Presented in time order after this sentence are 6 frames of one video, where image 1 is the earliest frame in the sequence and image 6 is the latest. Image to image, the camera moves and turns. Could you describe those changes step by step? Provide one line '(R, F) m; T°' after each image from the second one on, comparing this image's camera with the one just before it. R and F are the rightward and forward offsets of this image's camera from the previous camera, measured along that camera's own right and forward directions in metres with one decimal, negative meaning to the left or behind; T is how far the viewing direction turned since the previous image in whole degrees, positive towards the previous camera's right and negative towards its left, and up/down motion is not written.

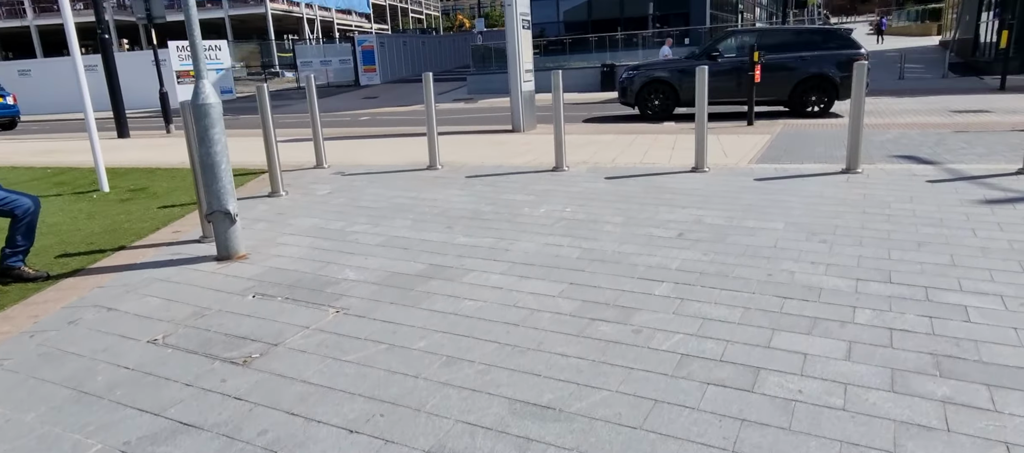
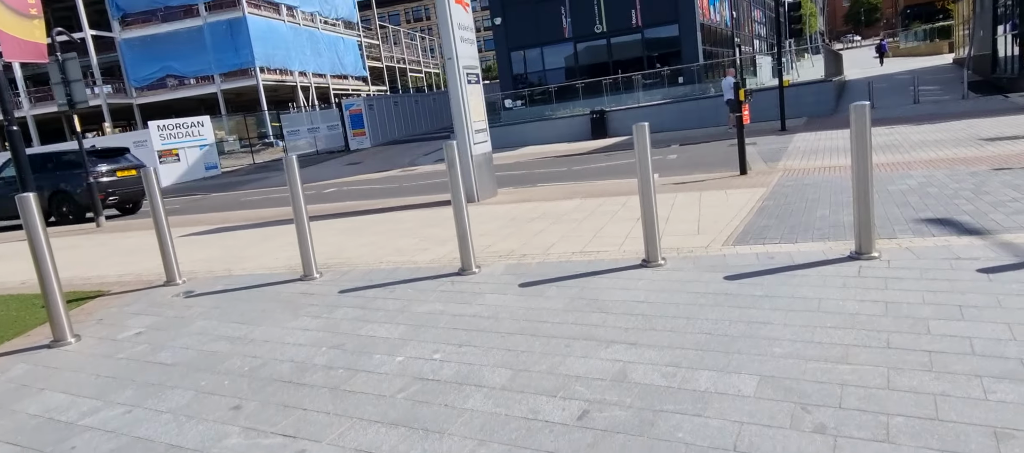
(+1.0, +2.0) m; -2°
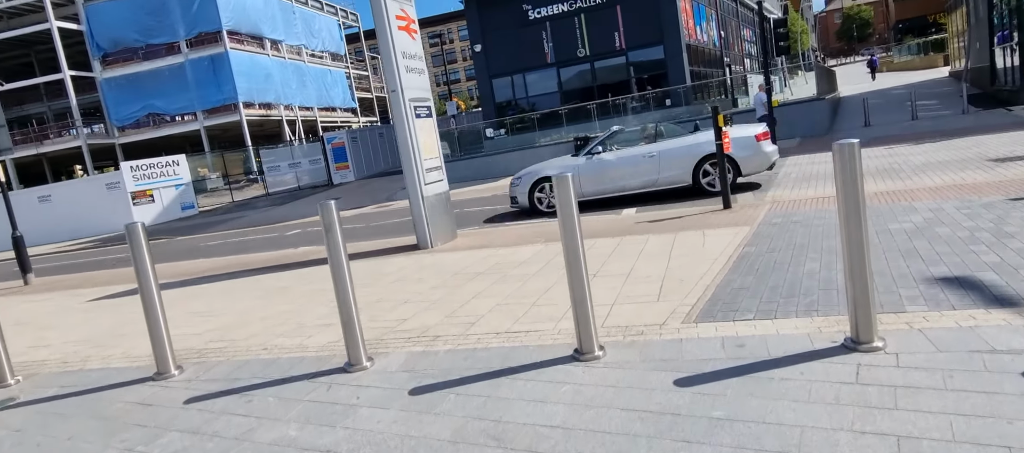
(+0.6, +1.2) m; 0°
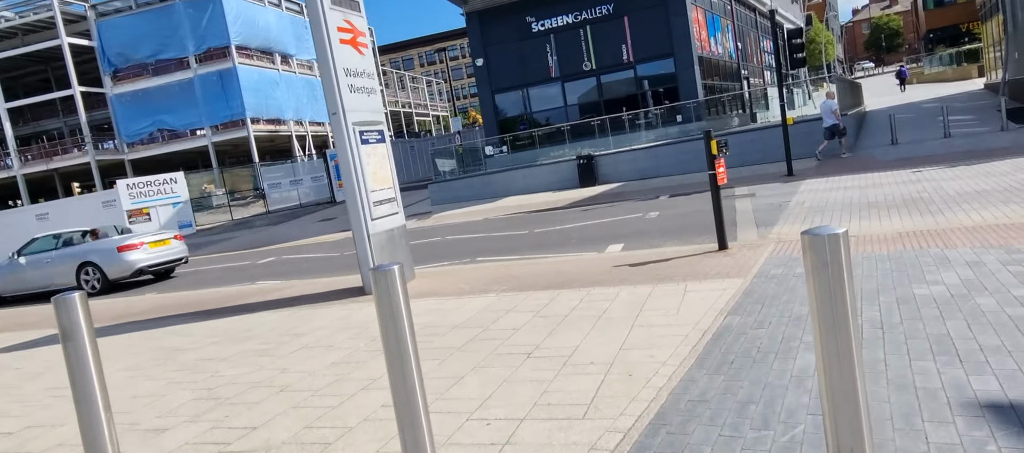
(+0.8, +1.4) m; -2°
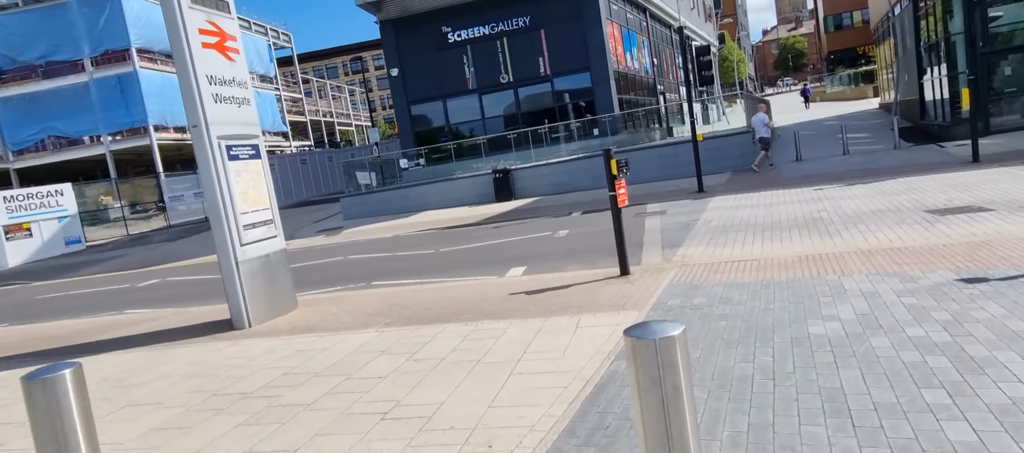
(+0.4, +0.6) m; +6°
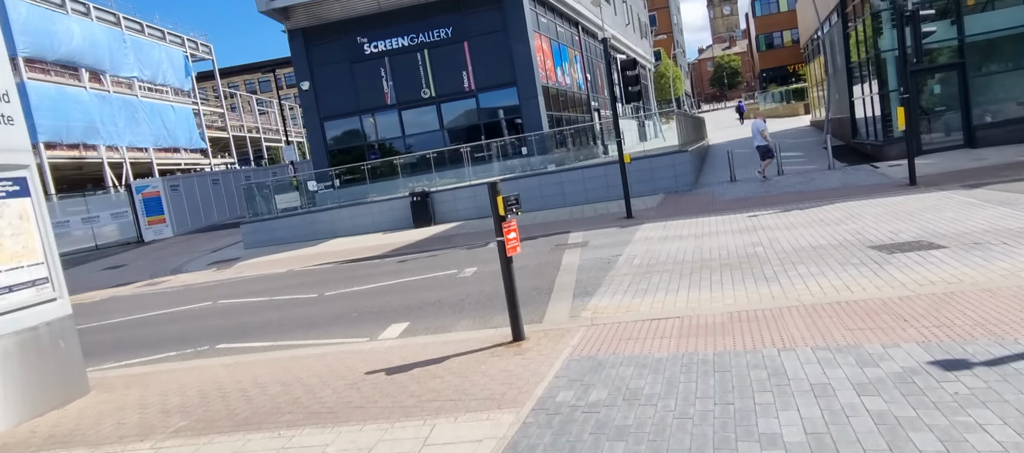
(+0.8, +1.9) m; +4°
